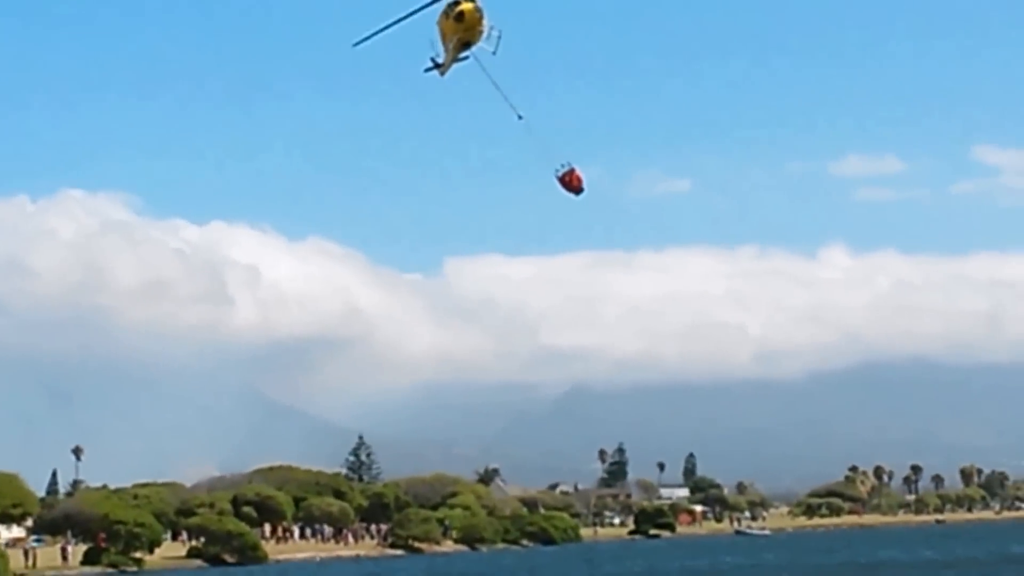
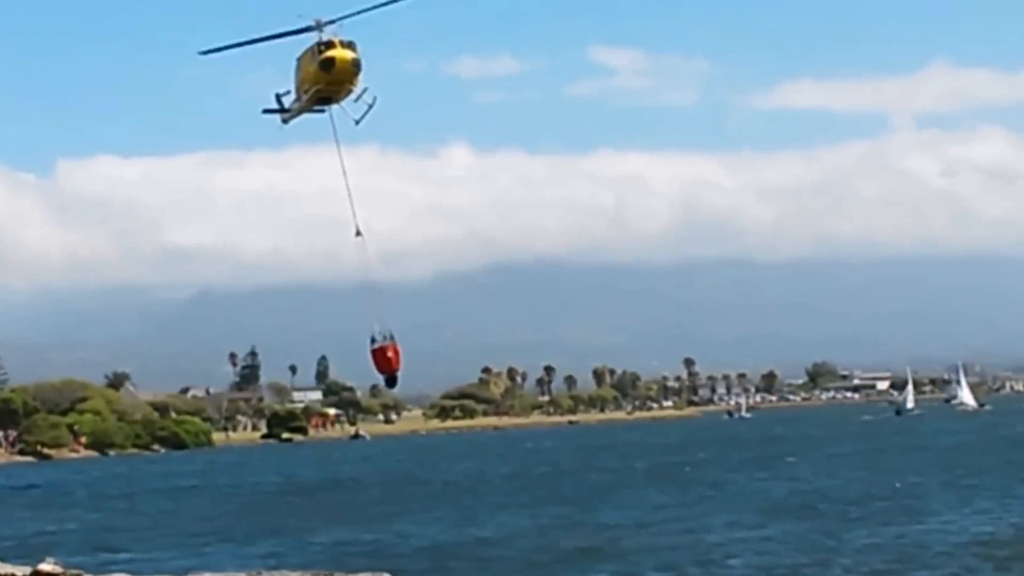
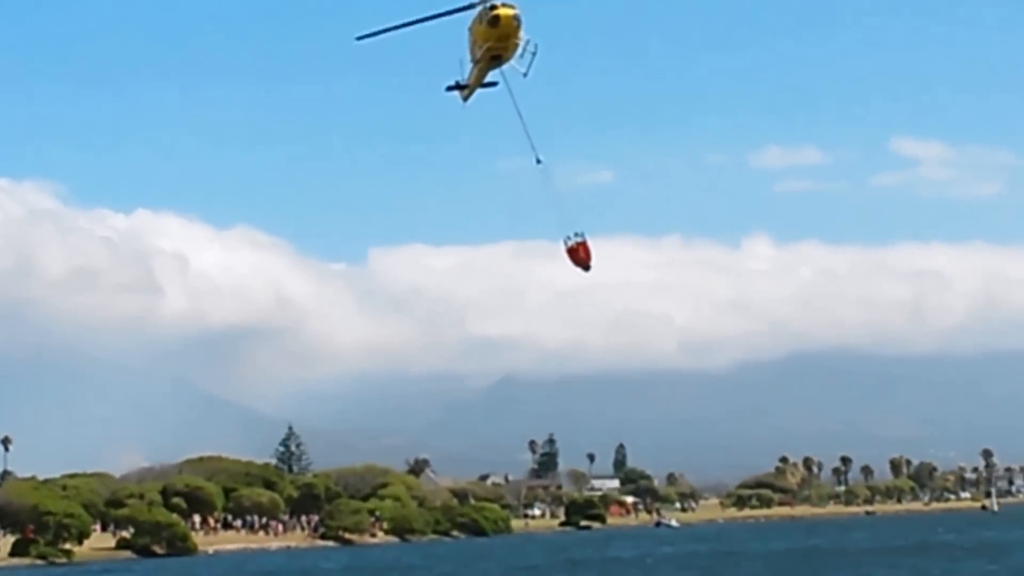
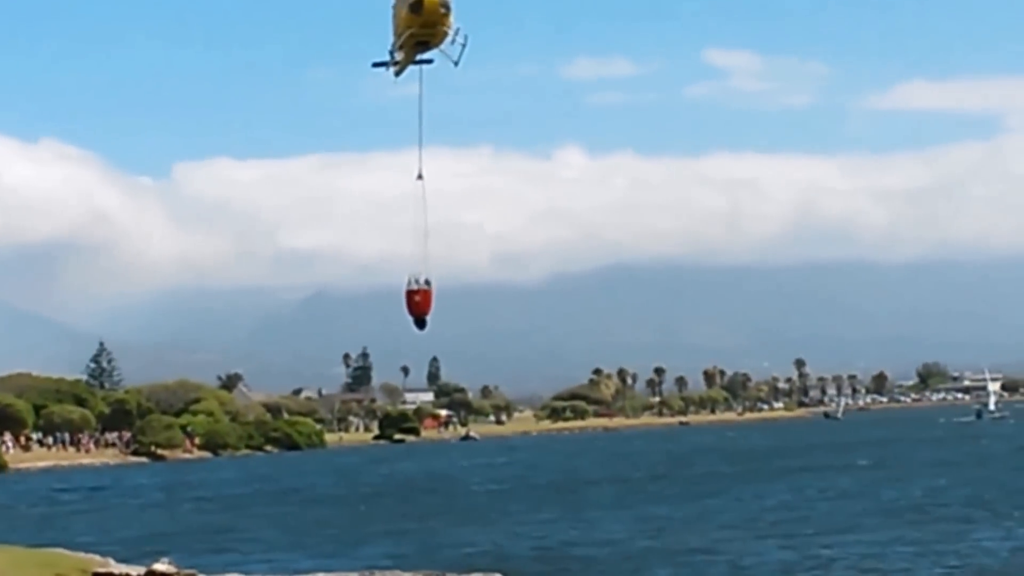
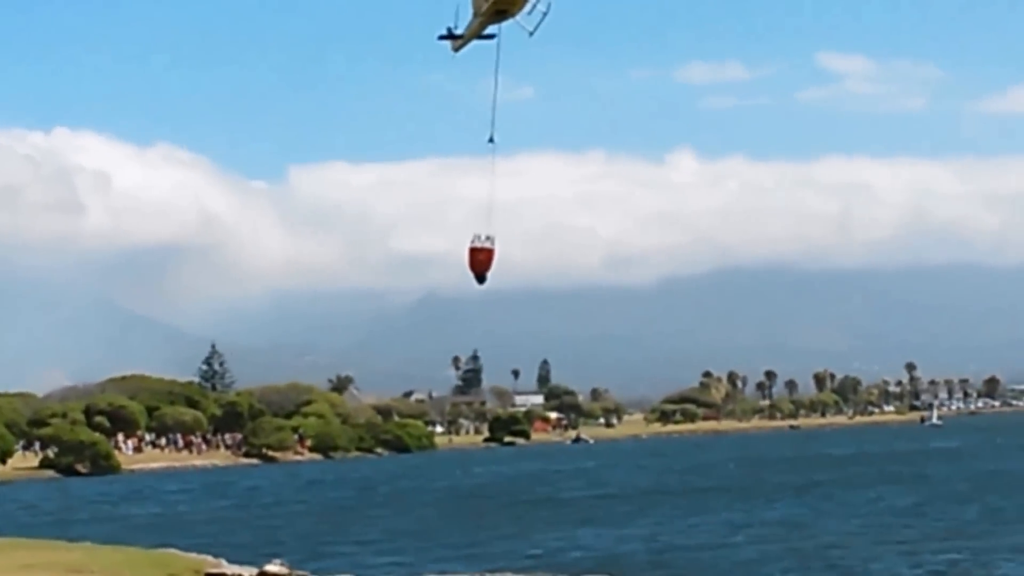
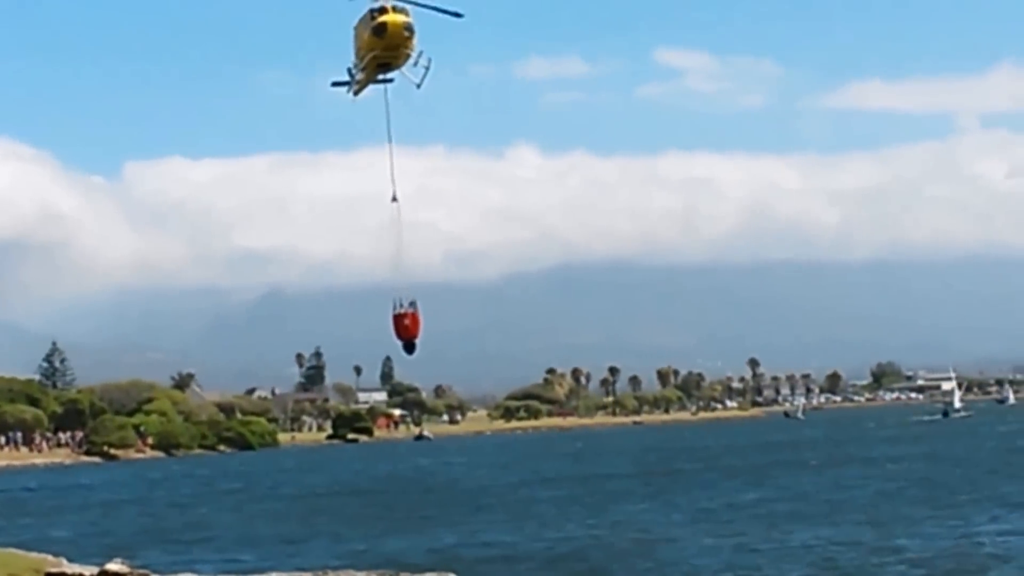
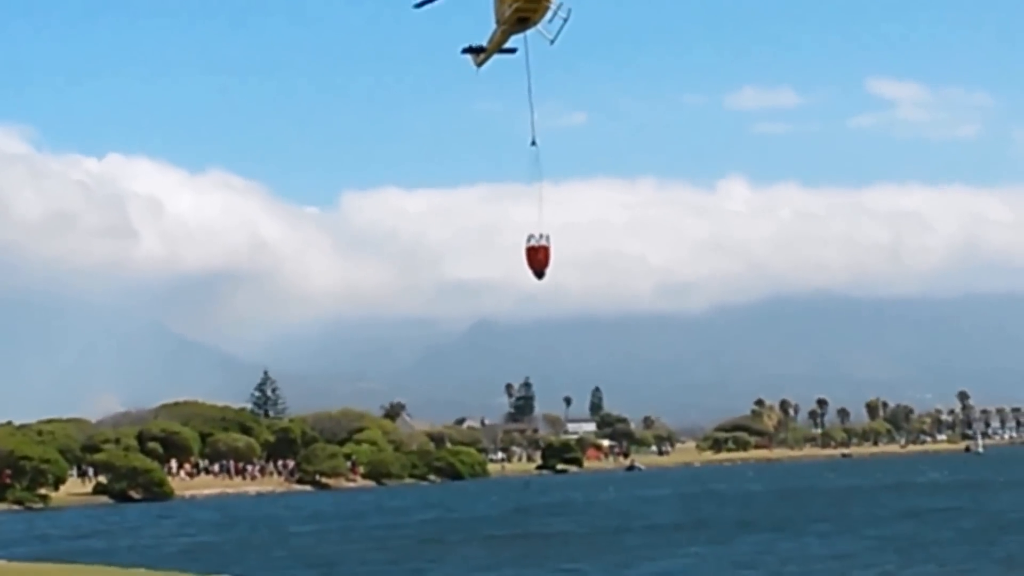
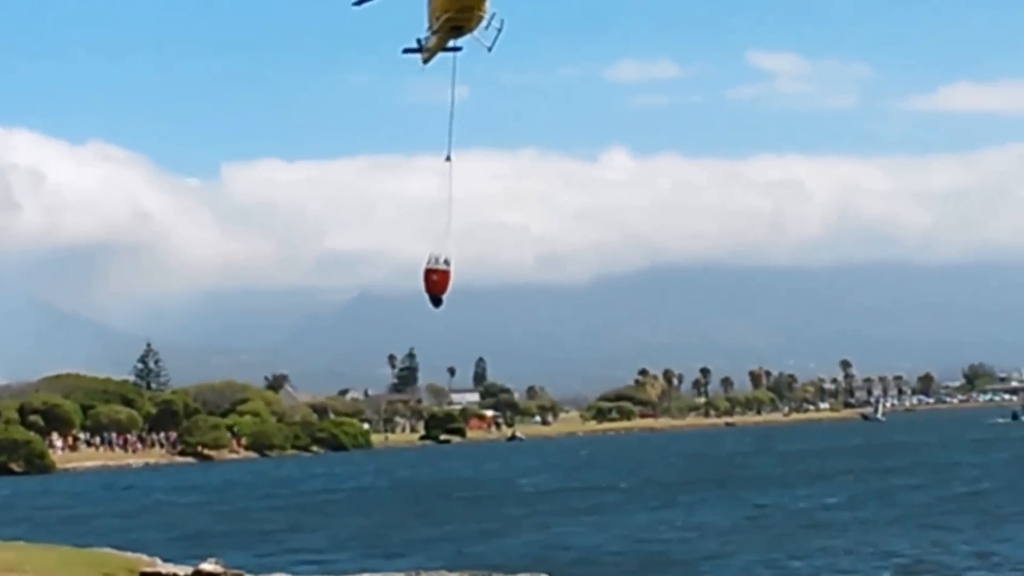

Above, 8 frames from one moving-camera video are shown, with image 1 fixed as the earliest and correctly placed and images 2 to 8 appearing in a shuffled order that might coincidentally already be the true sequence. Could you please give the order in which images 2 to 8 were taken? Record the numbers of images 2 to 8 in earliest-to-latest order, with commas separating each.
3, 7, 5, 8, 4, 6, 2
